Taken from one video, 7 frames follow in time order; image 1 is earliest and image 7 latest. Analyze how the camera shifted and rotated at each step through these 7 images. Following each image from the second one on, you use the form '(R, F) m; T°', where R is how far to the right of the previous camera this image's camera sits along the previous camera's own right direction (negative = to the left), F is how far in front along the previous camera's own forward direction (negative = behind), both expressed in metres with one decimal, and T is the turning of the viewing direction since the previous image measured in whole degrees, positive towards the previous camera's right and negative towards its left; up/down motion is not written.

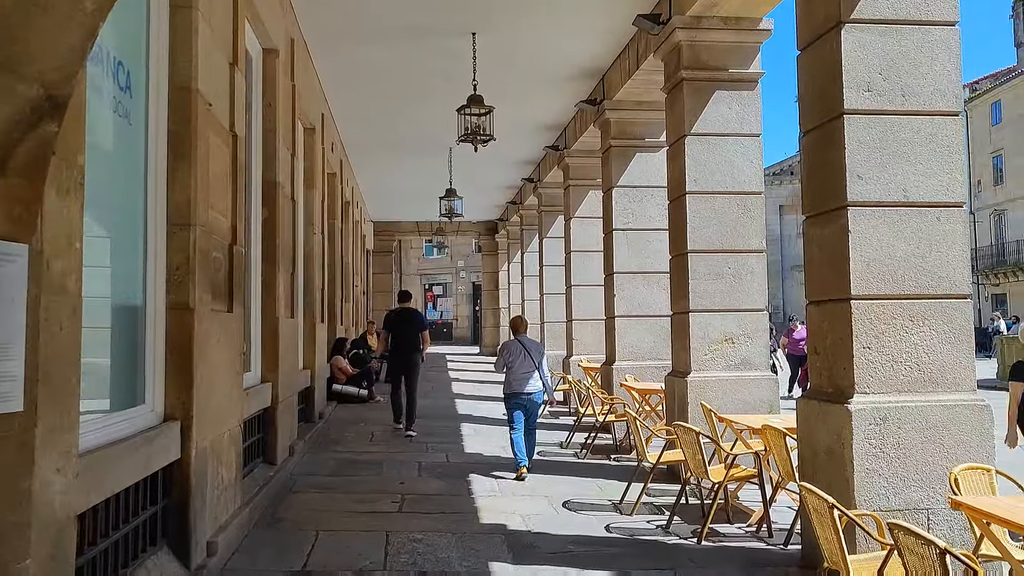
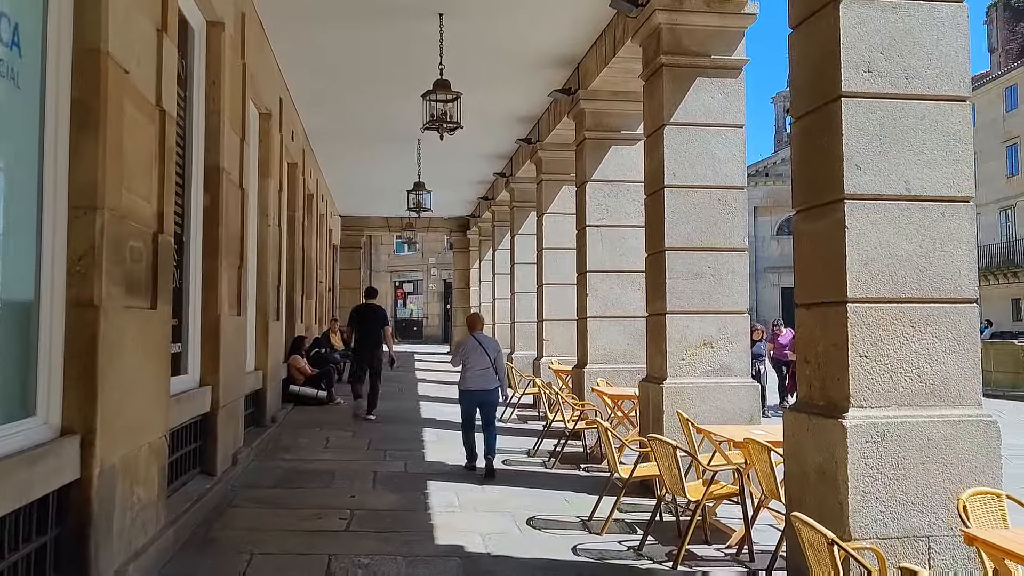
(+0.1, +0.4) m; +2°
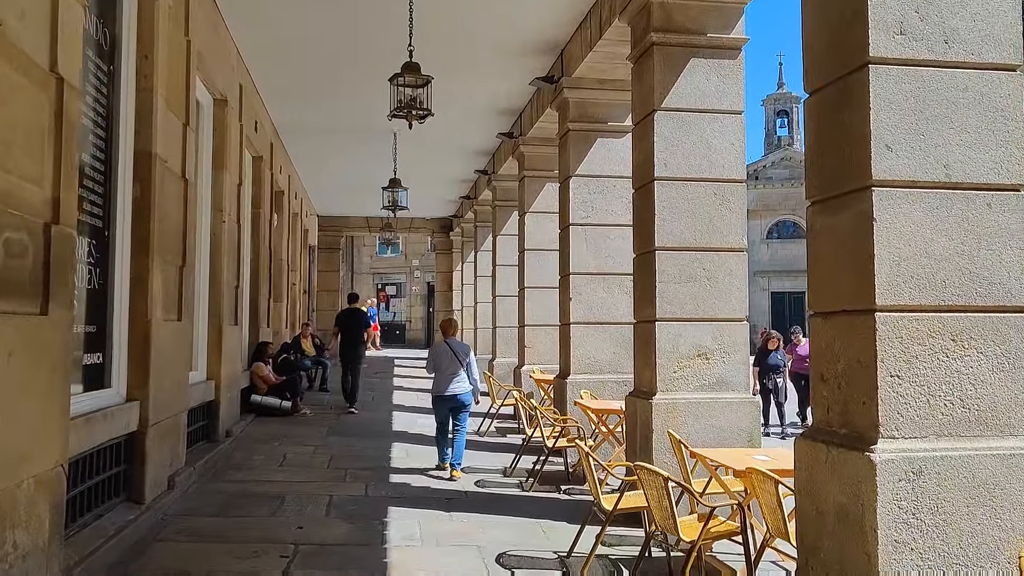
(+0.1, +0.6) m; +1°
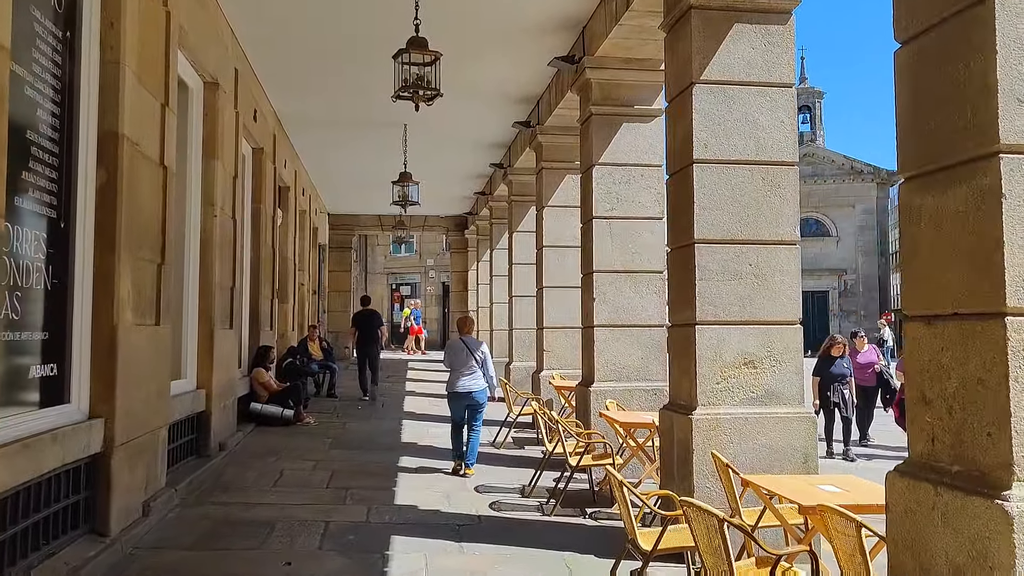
(0.0, +0.7) m; -1°
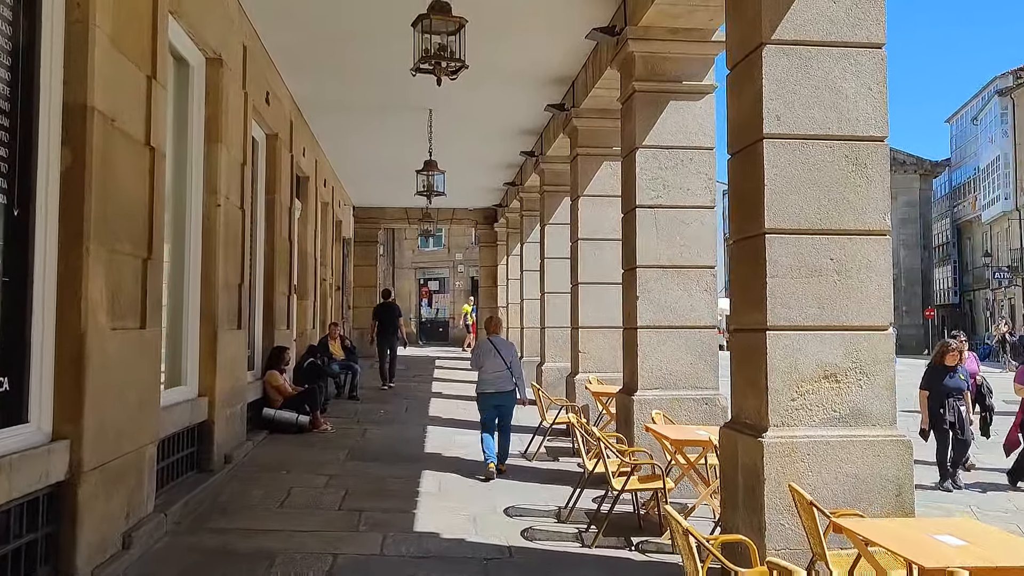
(0.0, +0.7) m; -2°
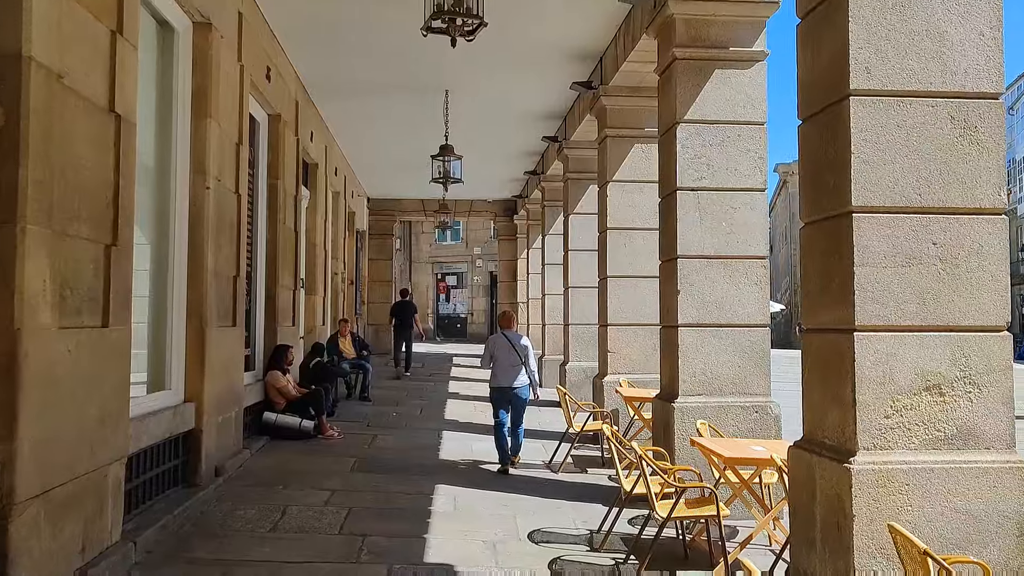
(0.0, +0.7) m; -1°
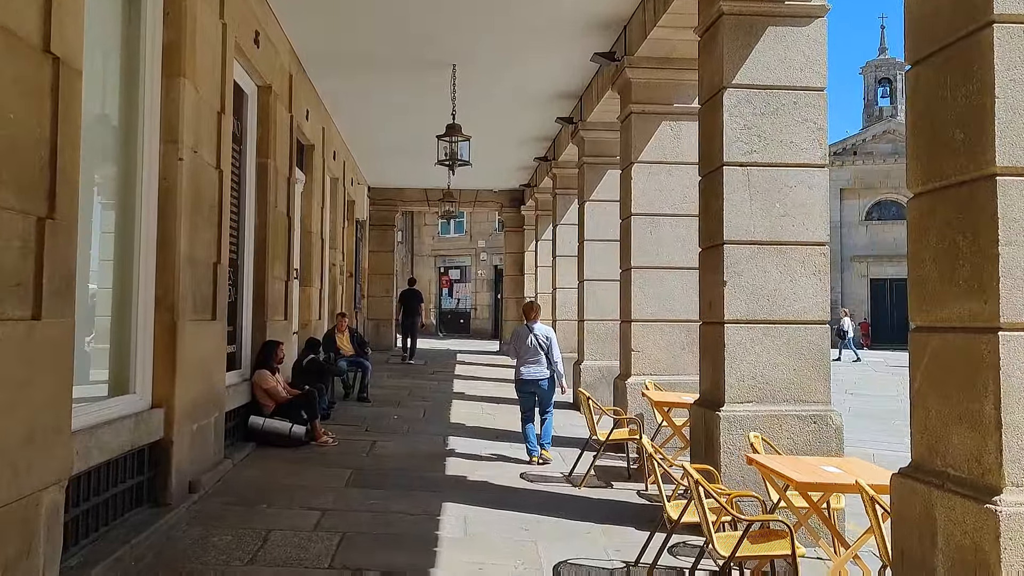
(-0.1, +0.7) m; 0°
